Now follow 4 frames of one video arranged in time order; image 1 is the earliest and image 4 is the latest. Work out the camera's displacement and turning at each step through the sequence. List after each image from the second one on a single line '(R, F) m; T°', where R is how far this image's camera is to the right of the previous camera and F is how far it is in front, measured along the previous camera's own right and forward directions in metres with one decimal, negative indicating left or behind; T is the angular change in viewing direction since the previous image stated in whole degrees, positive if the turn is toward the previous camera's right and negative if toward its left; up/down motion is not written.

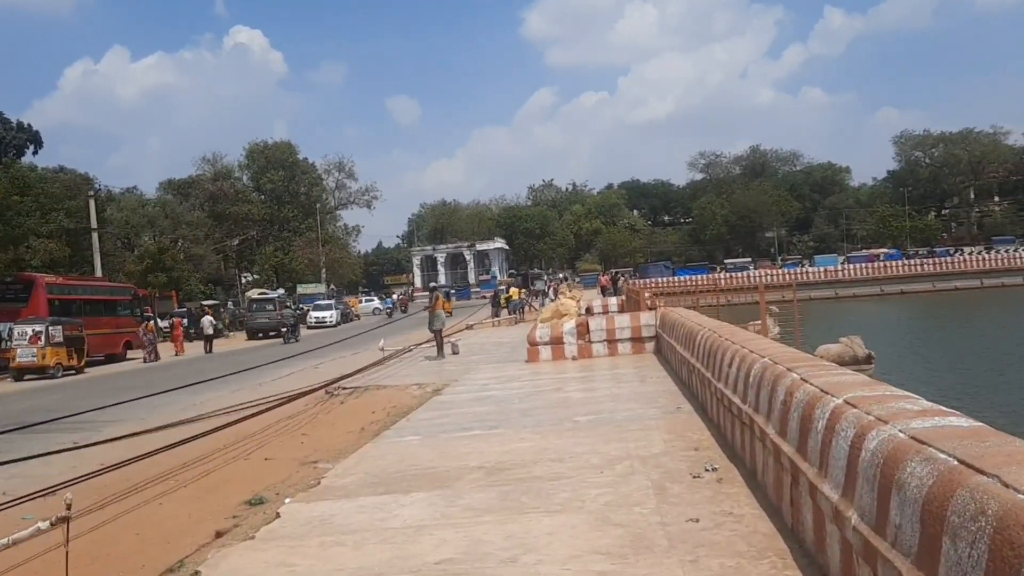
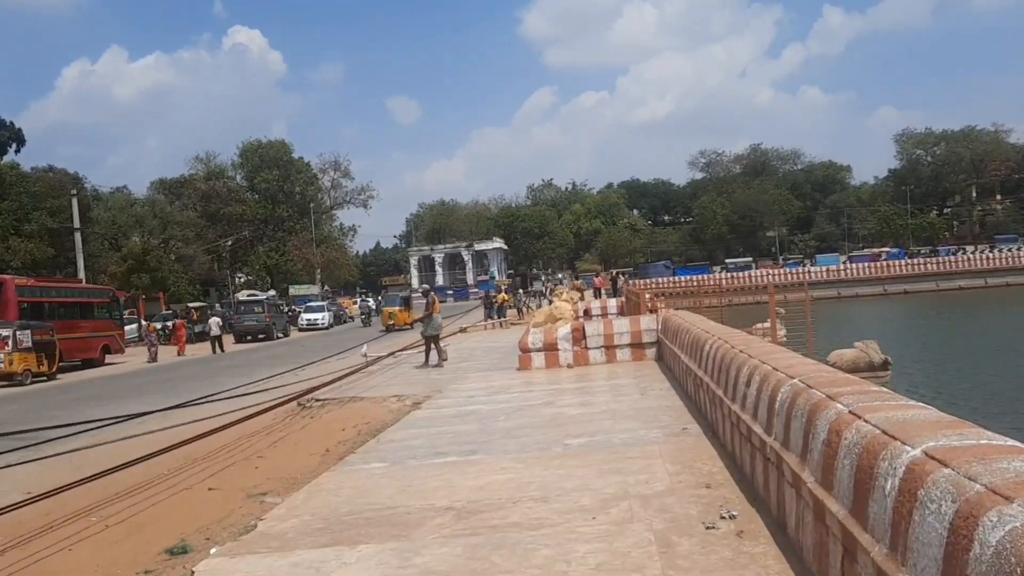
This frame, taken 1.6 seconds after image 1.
(+0.2, +1.4) m; 0°
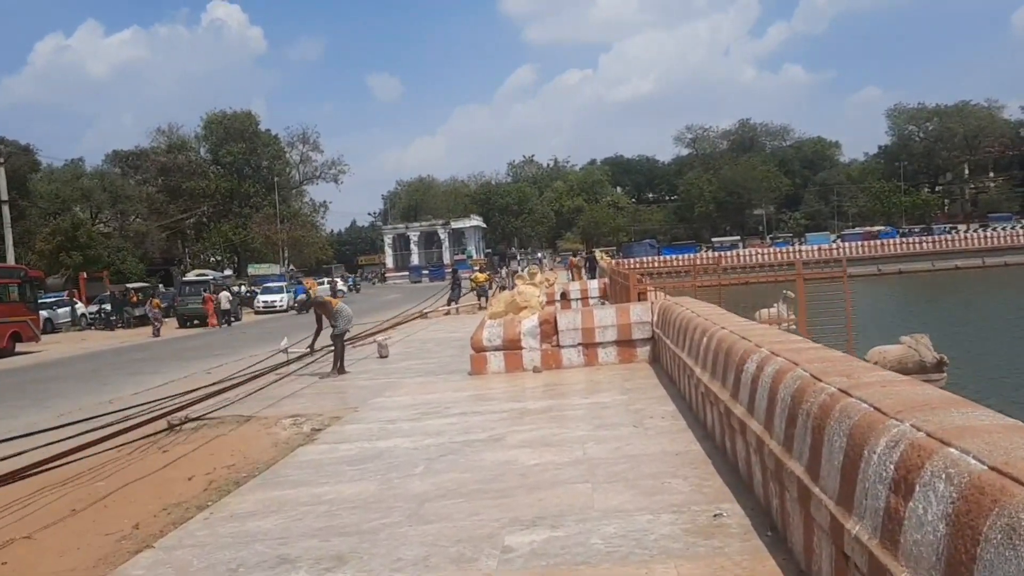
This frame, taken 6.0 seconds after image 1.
(+0.5, +4.1) m; +1°
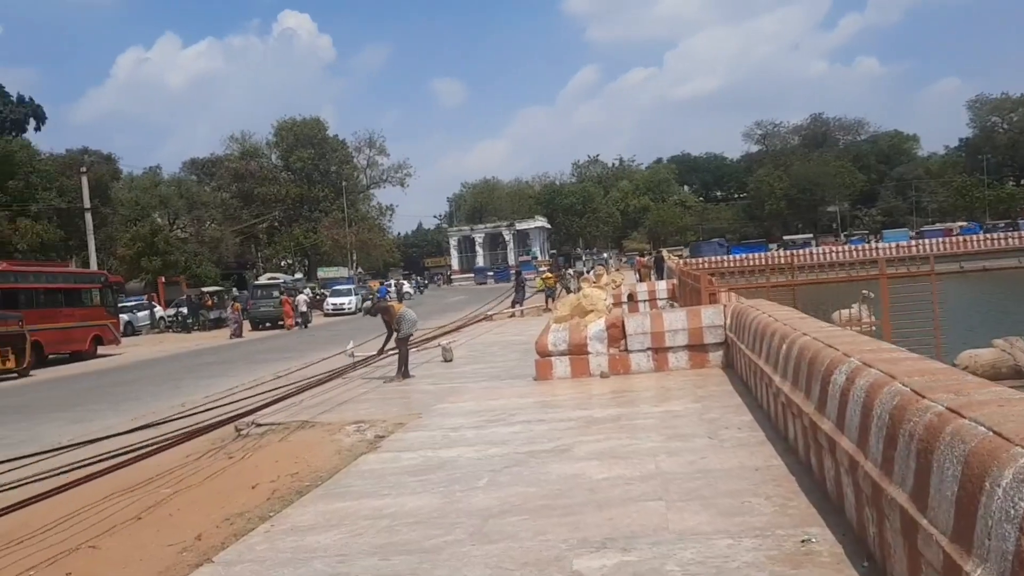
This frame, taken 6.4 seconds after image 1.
(0.0, +0.3) m; -4°
